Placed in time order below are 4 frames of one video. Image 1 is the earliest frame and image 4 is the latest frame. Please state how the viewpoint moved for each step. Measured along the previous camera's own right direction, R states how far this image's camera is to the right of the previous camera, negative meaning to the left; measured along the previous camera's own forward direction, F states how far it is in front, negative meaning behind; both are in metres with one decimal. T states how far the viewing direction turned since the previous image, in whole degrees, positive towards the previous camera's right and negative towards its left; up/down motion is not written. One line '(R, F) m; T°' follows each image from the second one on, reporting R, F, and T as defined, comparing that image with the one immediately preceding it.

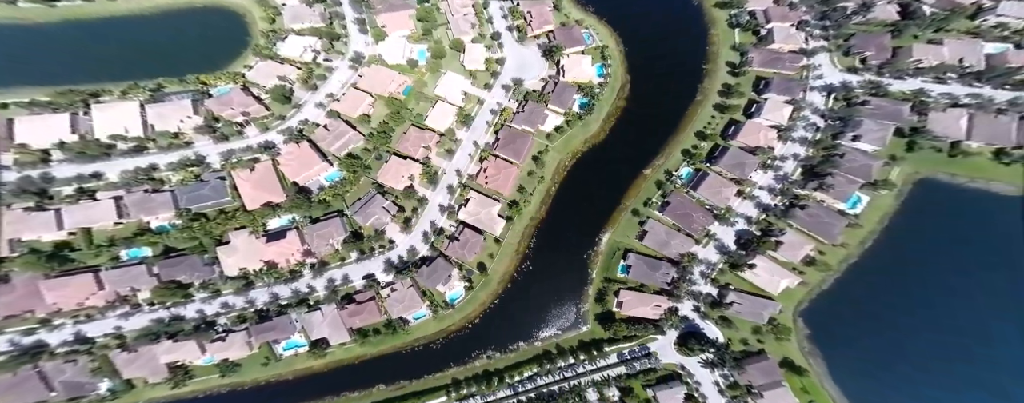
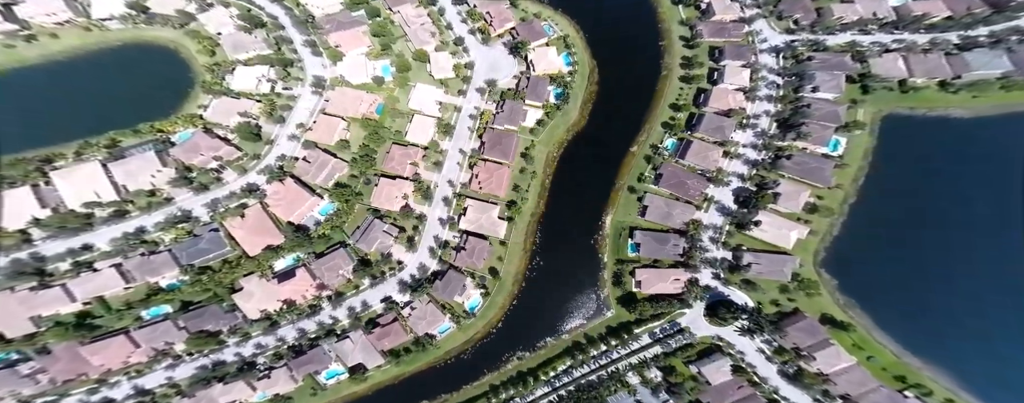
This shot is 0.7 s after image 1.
(-4.0, +0.5) m; +7°
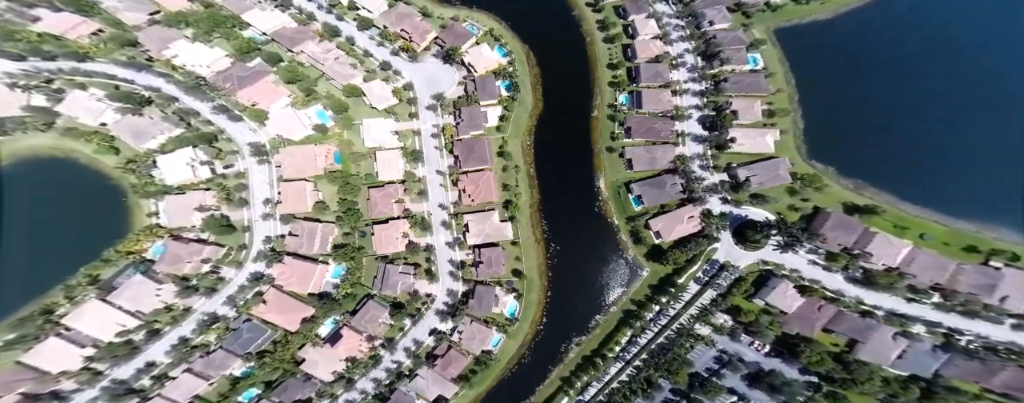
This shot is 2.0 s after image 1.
(-8.3, +1.3) m; +14°
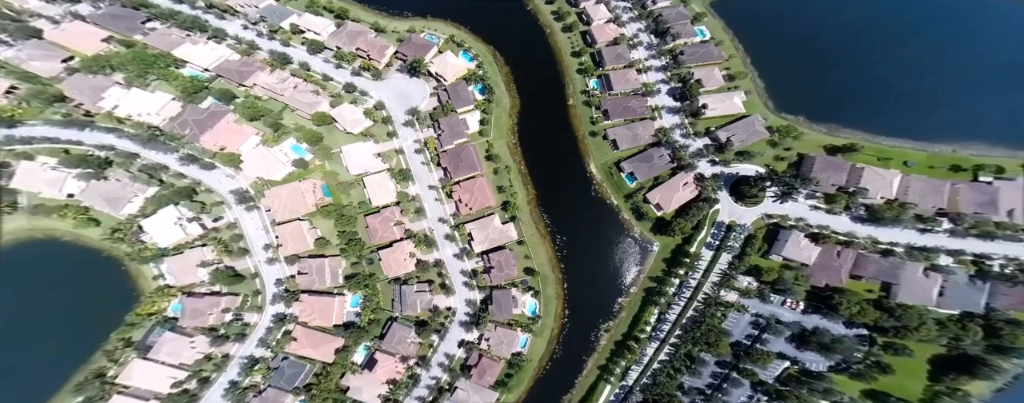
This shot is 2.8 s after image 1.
(-4.6, +0.5) m; +8°
